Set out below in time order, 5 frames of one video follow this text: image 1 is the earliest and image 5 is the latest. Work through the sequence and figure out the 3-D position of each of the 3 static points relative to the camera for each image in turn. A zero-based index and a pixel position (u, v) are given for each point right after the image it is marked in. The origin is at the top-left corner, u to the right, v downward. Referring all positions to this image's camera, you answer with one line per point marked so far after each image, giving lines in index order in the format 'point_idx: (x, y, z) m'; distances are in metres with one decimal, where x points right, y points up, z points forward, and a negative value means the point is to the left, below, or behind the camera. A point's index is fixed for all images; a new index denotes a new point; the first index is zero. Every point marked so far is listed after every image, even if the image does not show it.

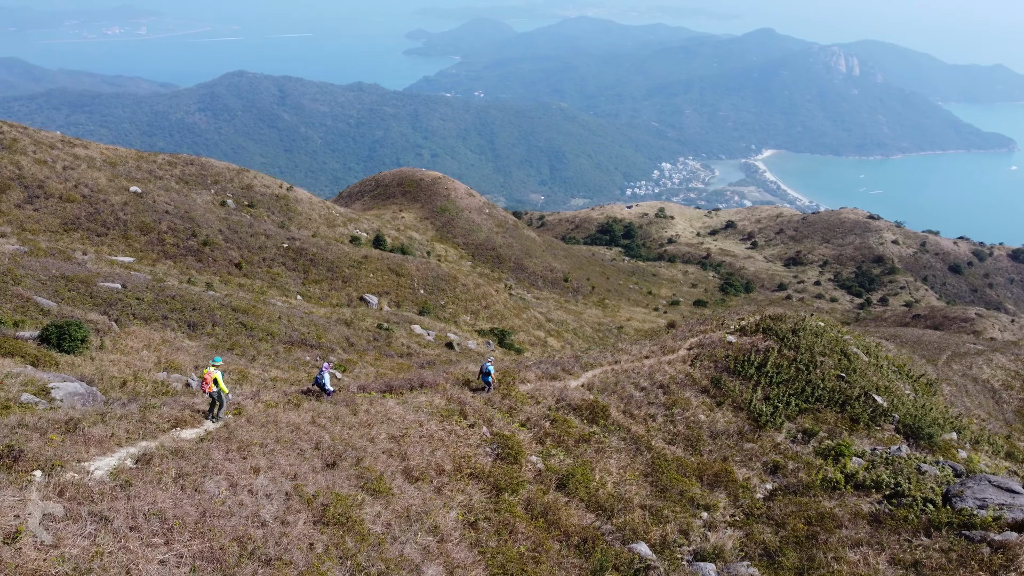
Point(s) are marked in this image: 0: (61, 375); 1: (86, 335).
0: (-11.0, -2.0, +12.5) m
1: (-12.6, -1.3, +15.4) m
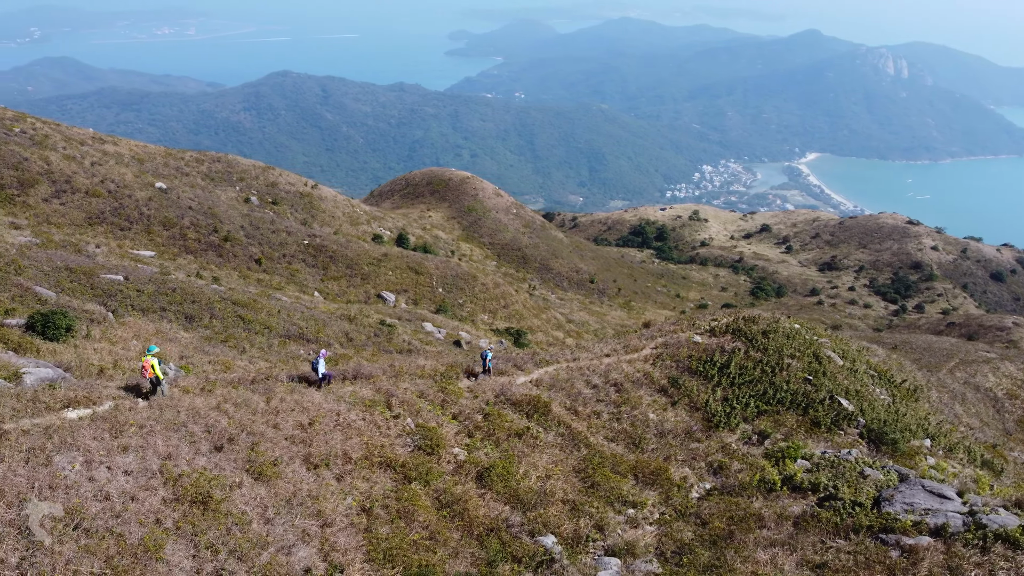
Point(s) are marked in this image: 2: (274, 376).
0: (-11.7, -1.8, +12.8) m
1: (-13.2, -1.0, +15.8) m
2: (-7.4, -2.6, +16.0) m
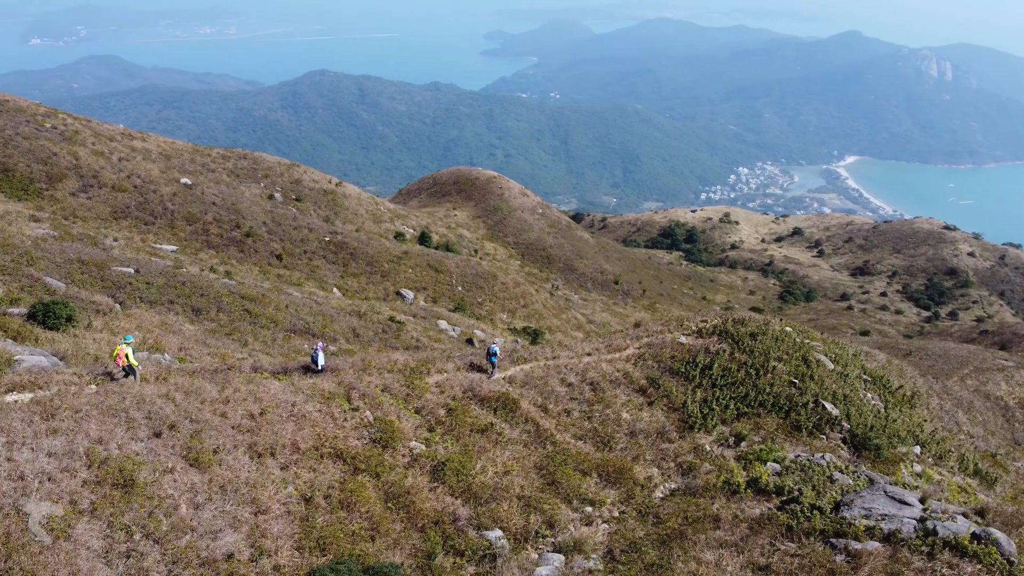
0: (-12.0, -1.5, +13.1) m
1: (-13.4, -0.8, +16.1) m
2: (-7.6, -2.4, +16.2) m
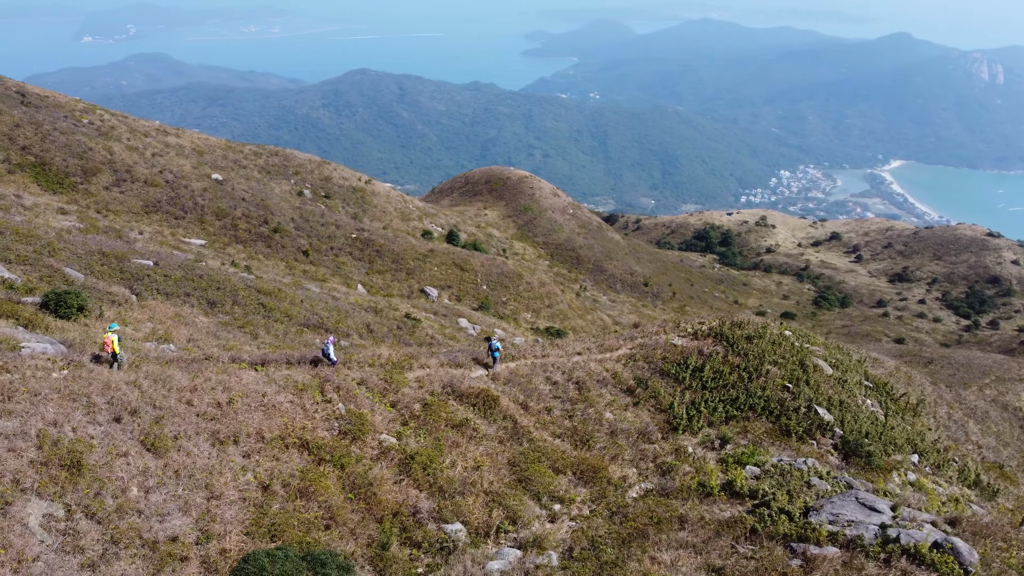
0: (-12.1, -1.3, +13.6) m
1: (-13.4, -0.5, +16.6) m
2: (-7.6, -2.2, +16.5) m
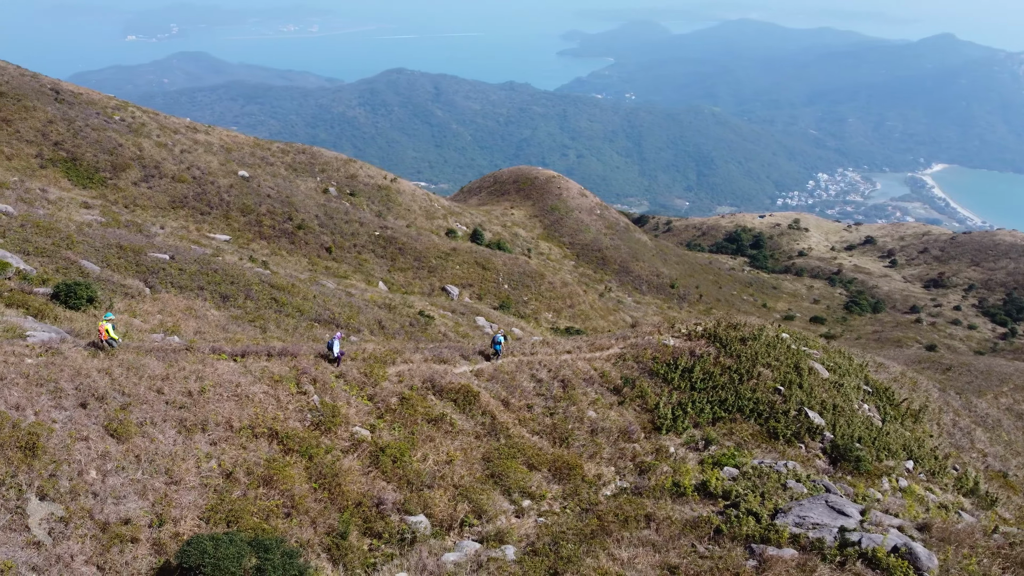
0: (-12.1, -1.0, +14.0) m
1: (-13.4, -0.2, +17.1) m
2: (-7.7, -2.0, +16.8) m
